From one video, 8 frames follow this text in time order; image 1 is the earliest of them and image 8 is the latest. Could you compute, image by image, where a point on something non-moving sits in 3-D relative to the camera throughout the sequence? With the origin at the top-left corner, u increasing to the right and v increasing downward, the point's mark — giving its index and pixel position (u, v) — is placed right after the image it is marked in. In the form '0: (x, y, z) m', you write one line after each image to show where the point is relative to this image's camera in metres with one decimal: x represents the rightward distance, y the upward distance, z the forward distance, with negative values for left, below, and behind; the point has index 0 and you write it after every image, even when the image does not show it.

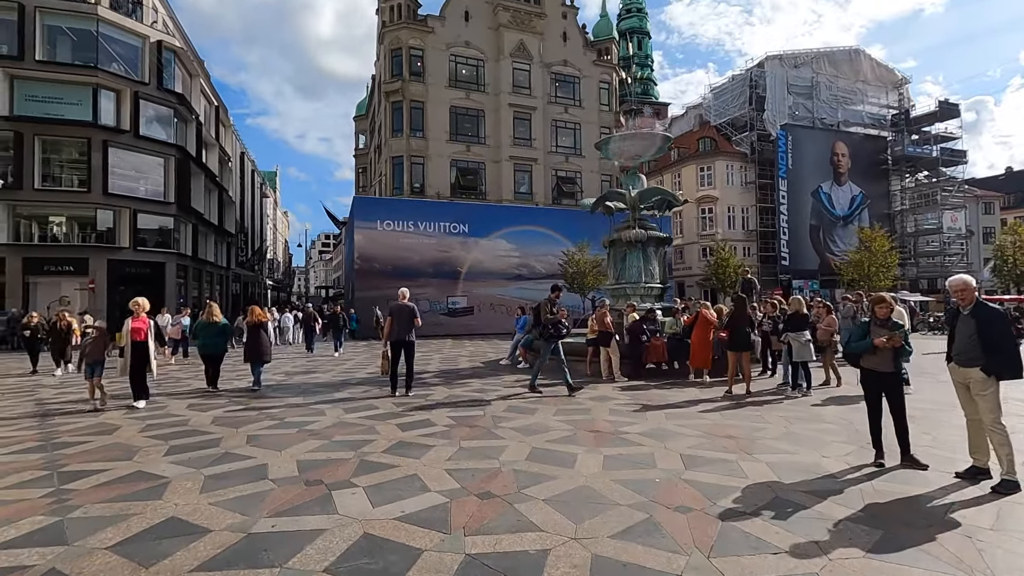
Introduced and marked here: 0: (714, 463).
0: (+1.9, -1.6, +5.0) m
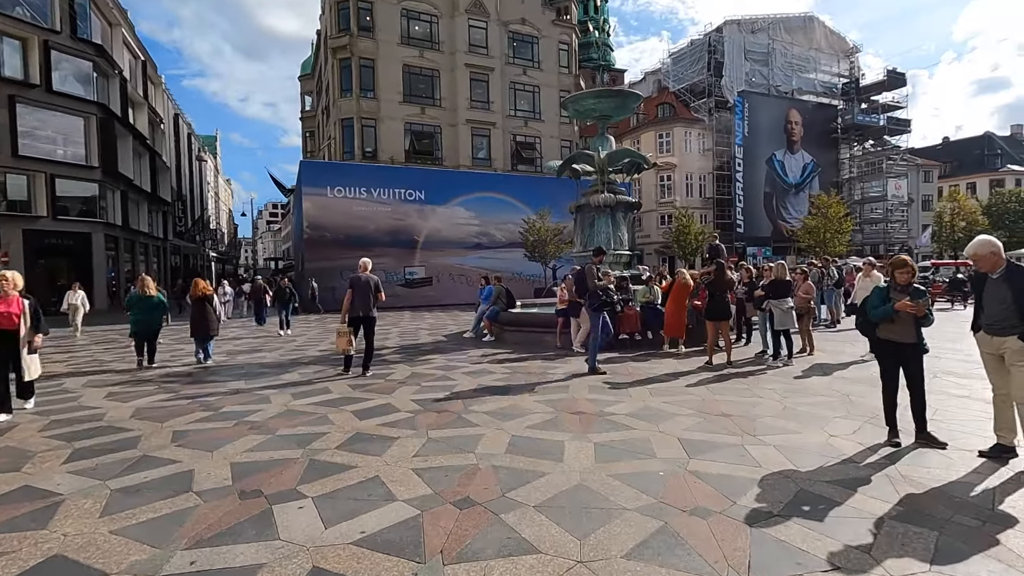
0: (+1.7, -1.3, +4.4) m
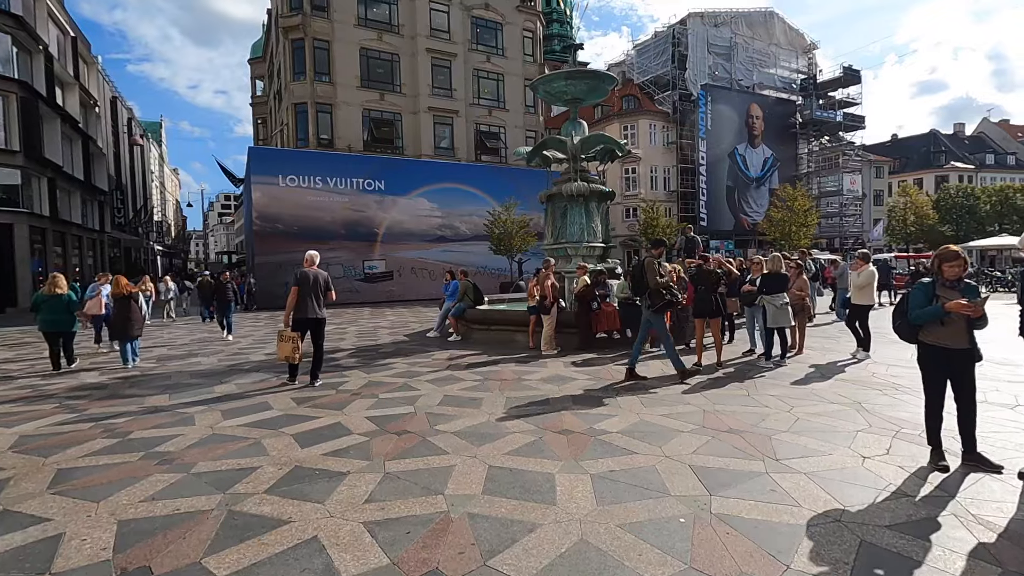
0: (+1.6, -1.3, +3.7) m
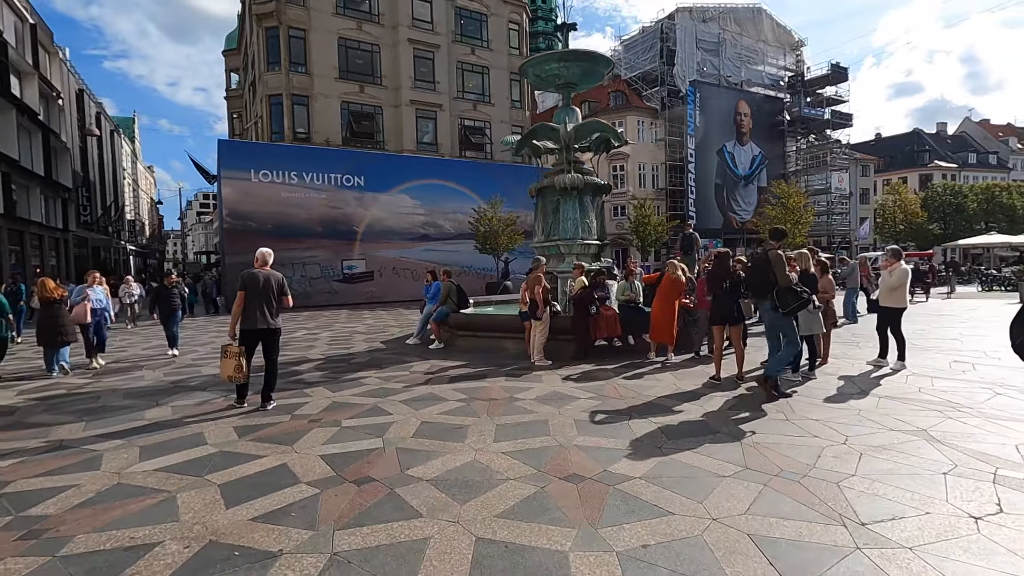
0: (+1.6, -1.4, +2.6) m
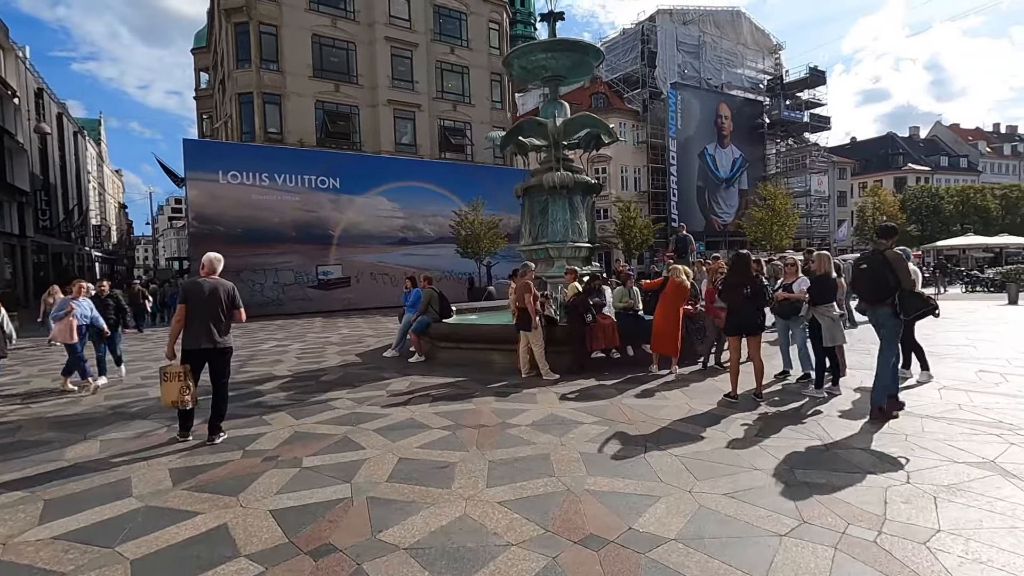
0: (+1.6, -1.4, +1.9) m
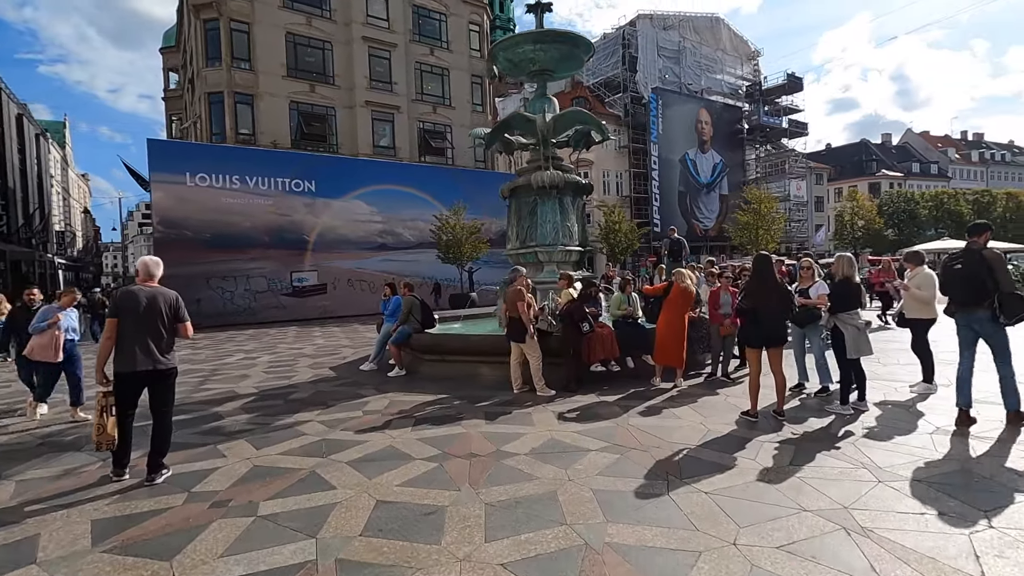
0: (+1.7, -1.4, +1.2) m
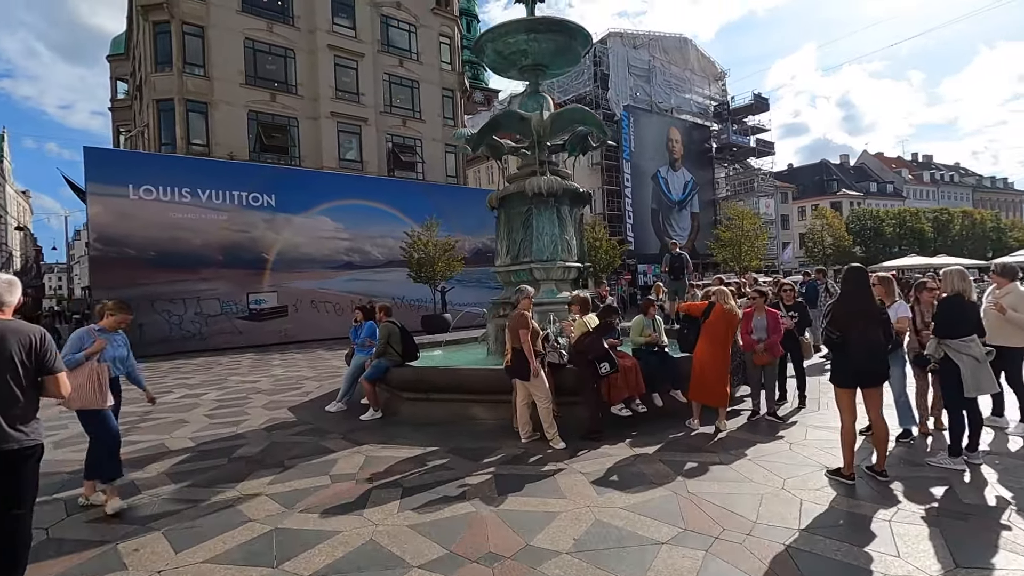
0: (+2.1, -1.5, -0.1) m
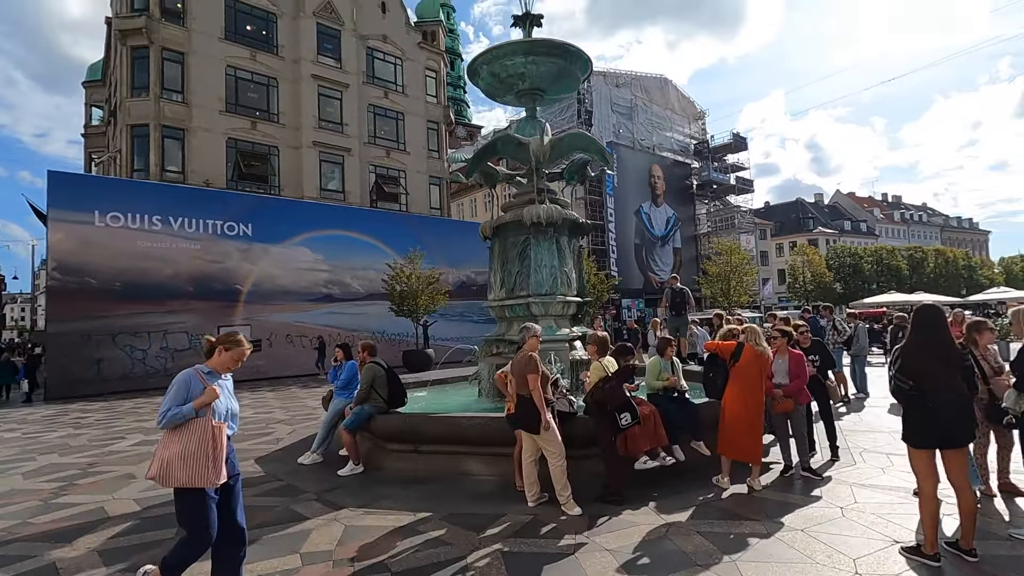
0: (+2.4, -1.5, -0.7) m
